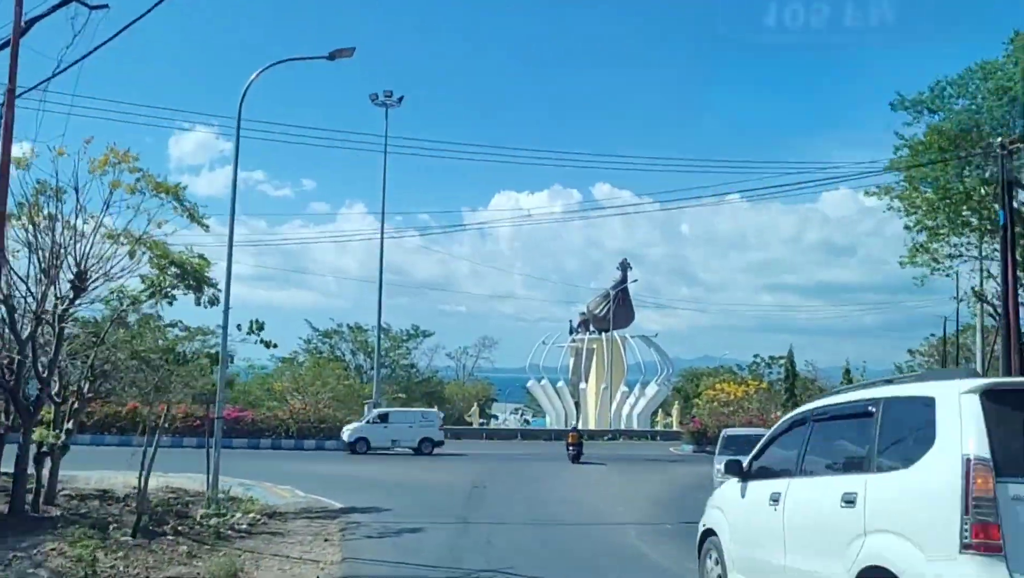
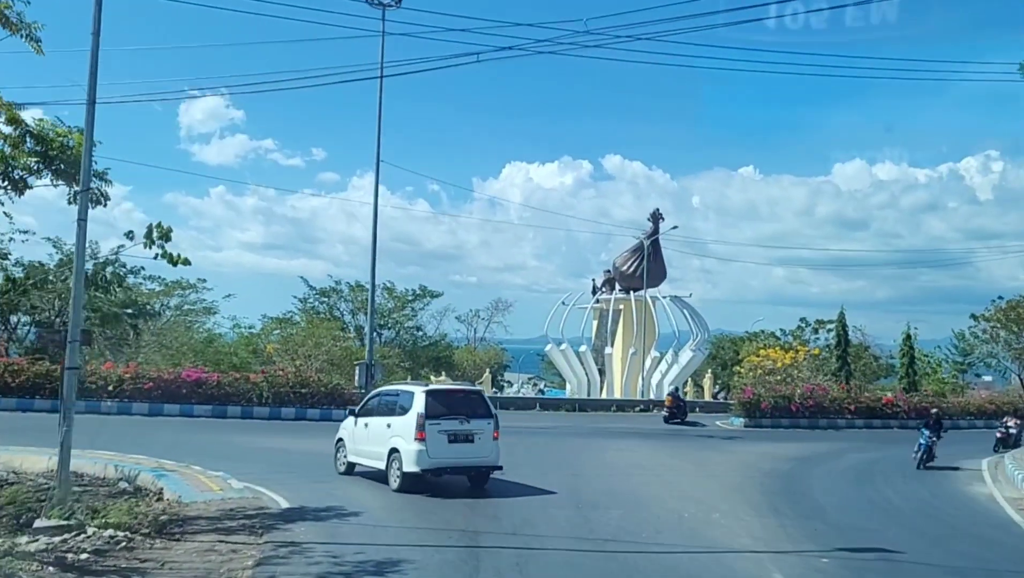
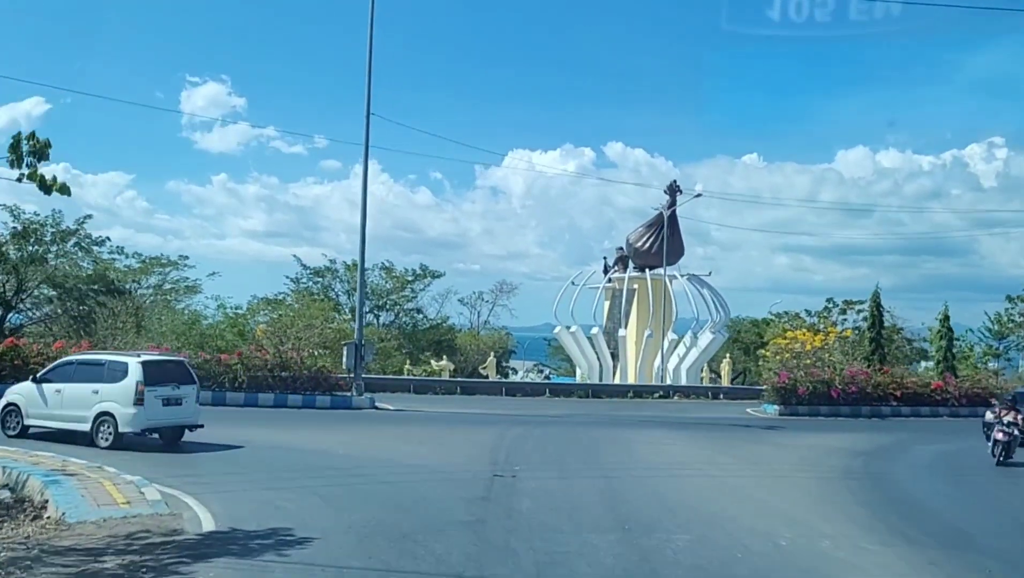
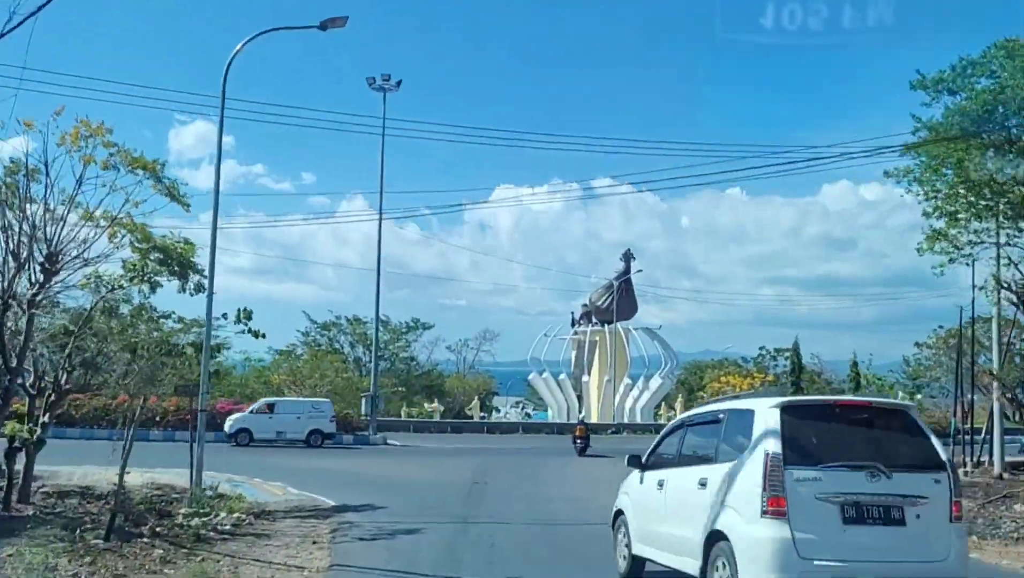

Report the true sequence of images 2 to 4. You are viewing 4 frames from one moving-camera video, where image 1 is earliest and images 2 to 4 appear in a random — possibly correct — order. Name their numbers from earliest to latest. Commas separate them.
4, 2, 3
